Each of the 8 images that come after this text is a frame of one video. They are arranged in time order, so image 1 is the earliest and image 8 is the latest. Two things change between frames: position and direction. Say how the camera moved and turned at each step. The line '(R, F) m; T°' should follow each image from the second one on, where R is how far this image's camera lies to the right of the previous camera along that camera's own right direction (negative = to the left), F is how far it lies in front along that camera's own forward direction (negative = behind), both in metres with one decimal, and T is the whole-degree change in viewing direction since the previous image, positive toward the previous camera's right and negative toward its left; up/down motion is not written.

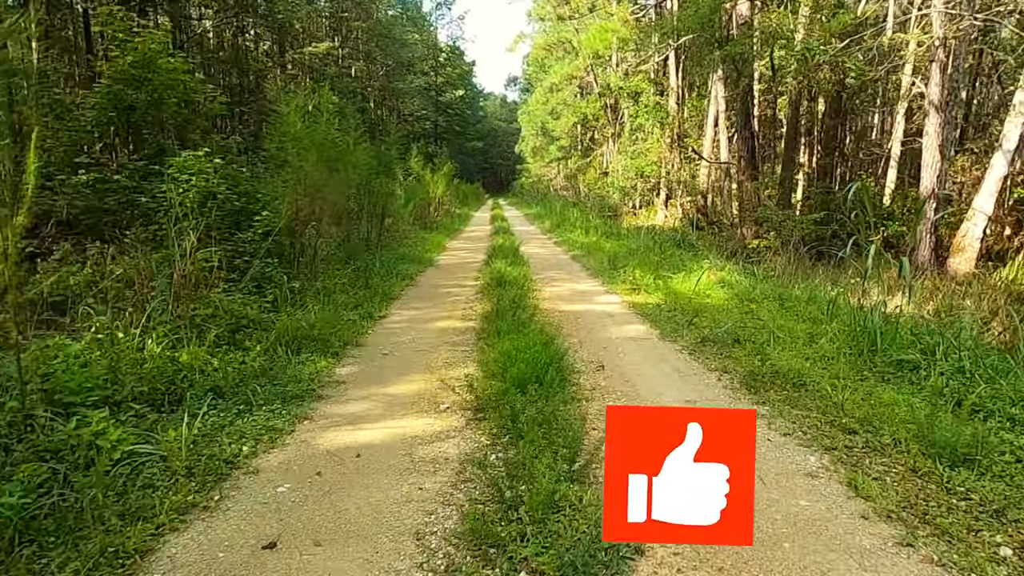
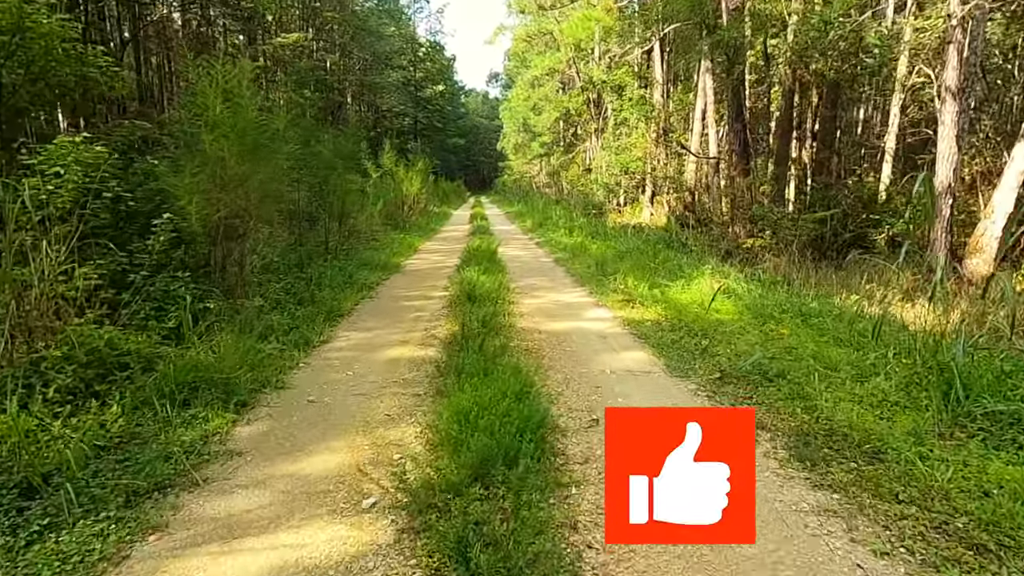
(+0.1, +1.6) m; +1°
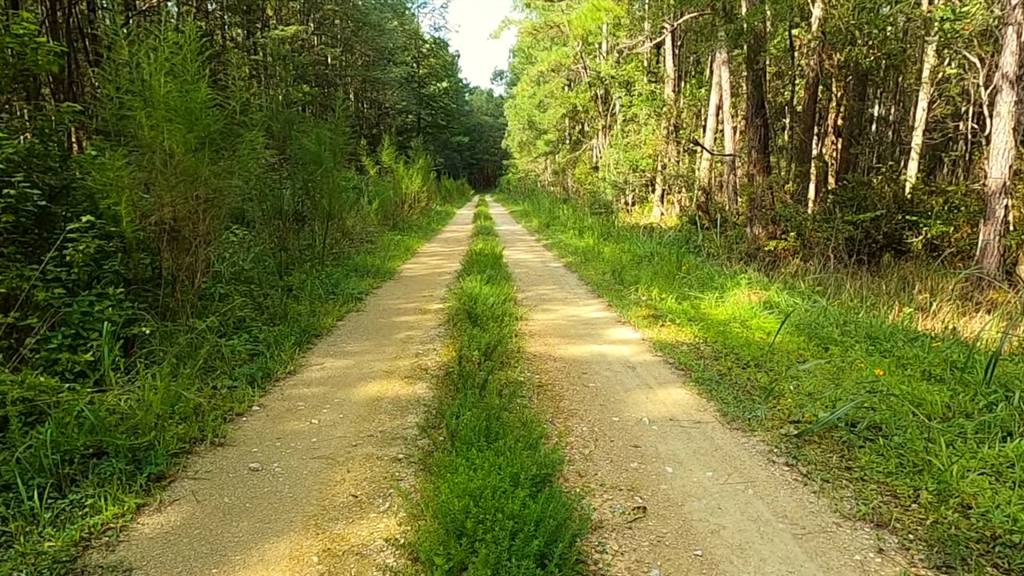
(0.0, +1.3) m; 0°
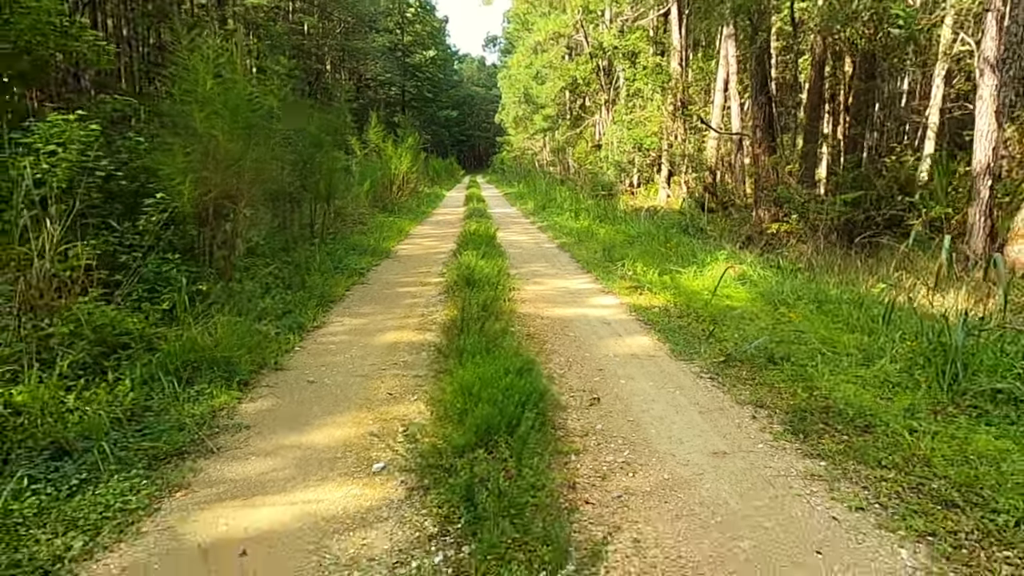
(0.0, -1.5) m; +1°
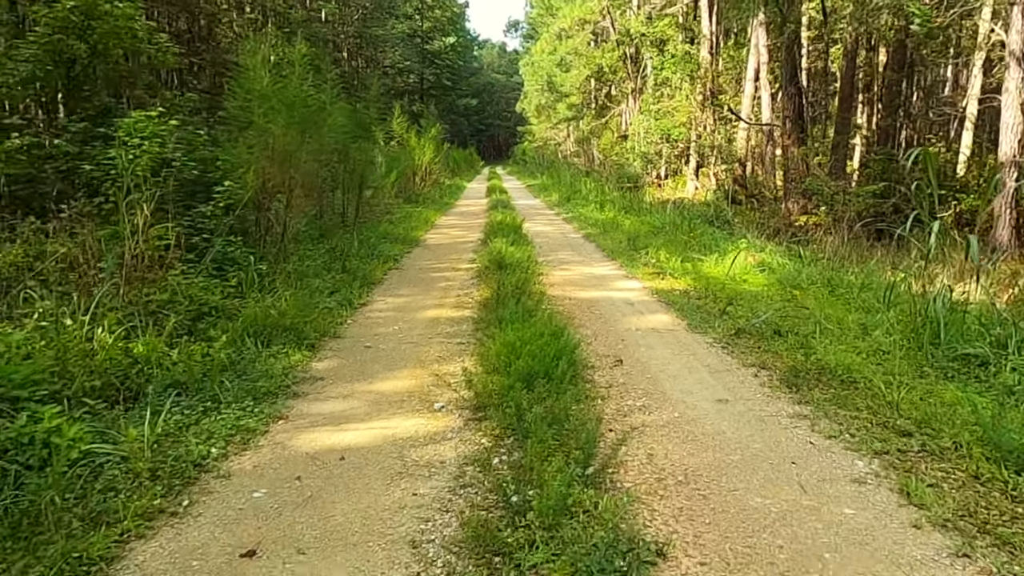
(-0.1, -0.8) m; -2°
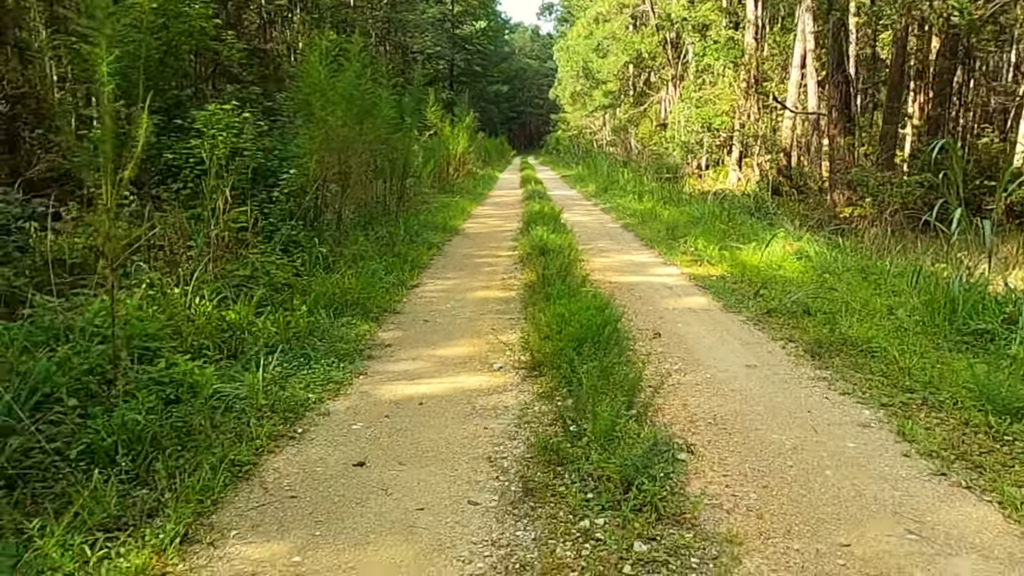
(-0.1, -0.6) m; -3°
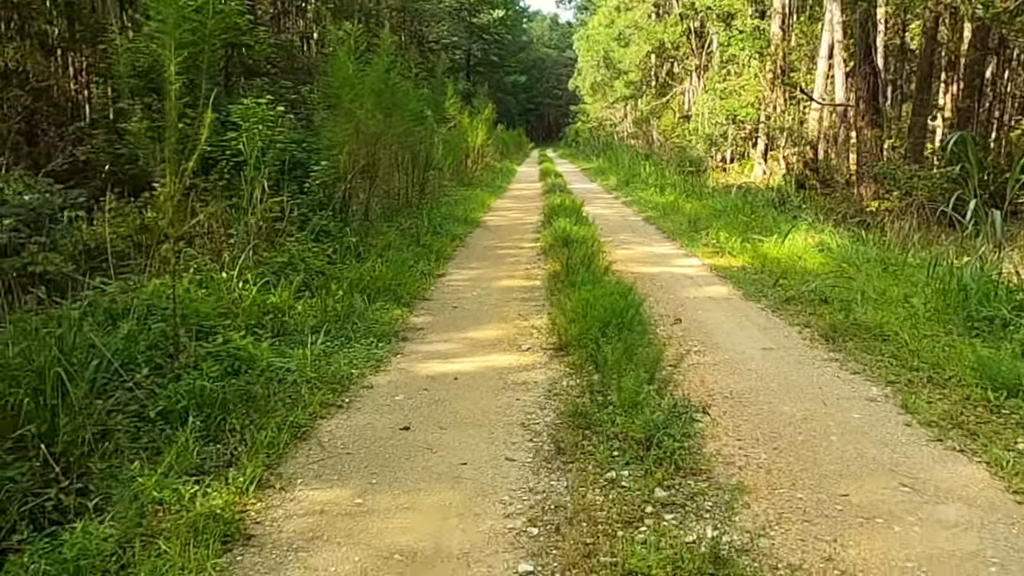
(-0.1, -0.3) m; -2°
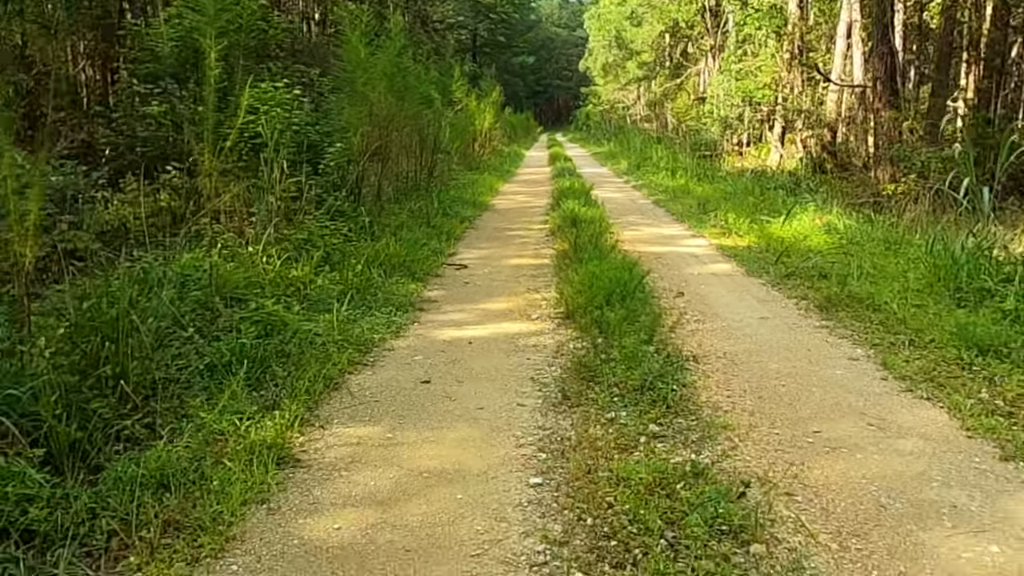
(0.0, -0.3) m; -1°
